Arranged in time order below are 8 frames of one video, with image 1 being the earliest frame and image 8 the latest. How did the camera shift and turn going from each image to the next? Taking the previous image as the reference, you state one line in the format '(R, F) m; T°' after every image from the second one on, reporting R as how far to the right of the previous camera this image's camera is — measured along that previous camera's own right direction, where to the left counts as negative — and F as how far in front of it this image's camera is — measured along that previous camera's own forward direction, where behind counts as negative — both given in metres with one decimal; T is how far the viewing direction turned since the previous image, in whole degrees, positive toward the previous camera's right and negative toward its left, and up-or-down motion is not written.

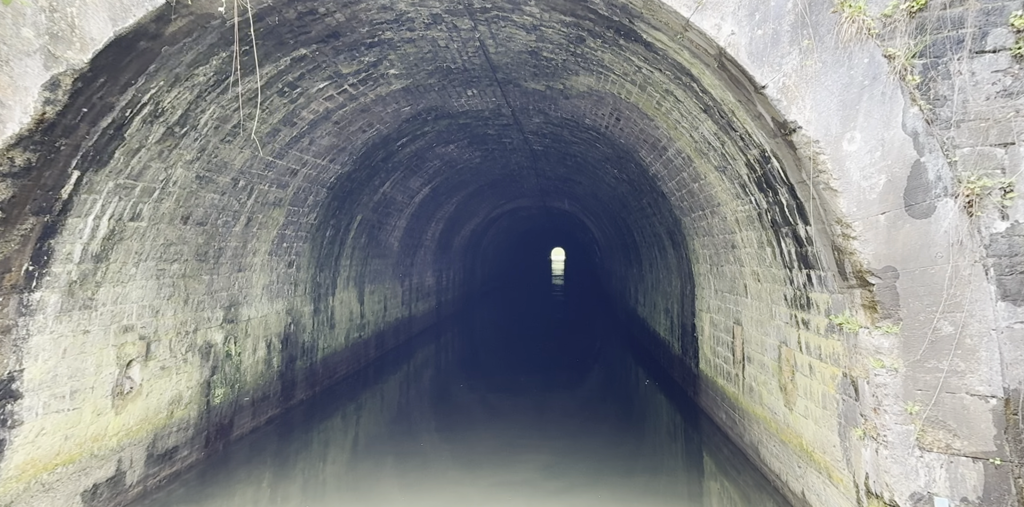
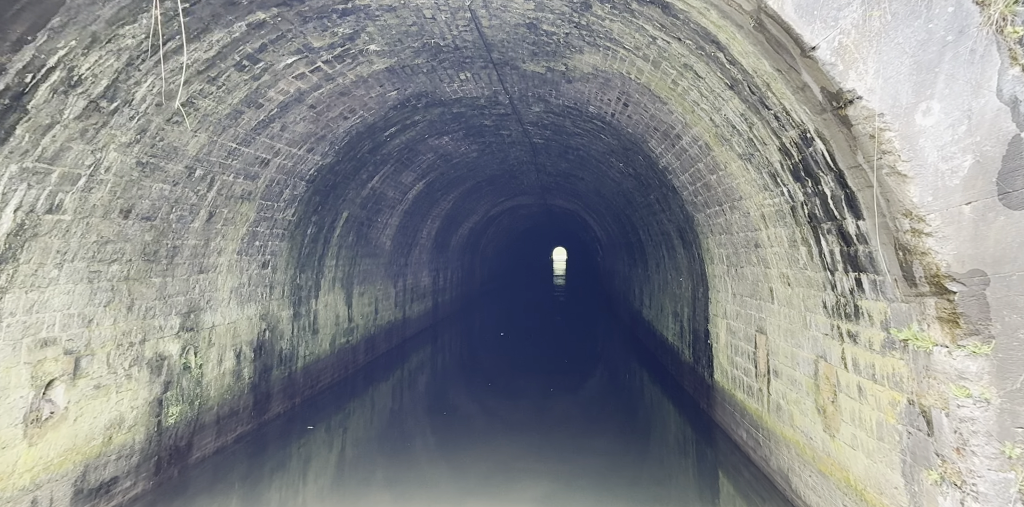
(0.0, +0.5) m; 0°
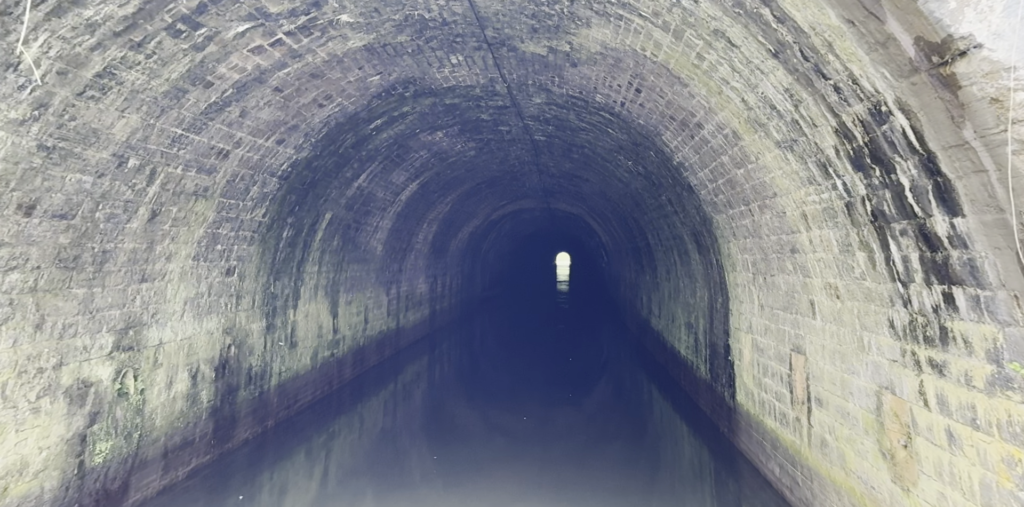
(+0.1, +0.6) m; 0°
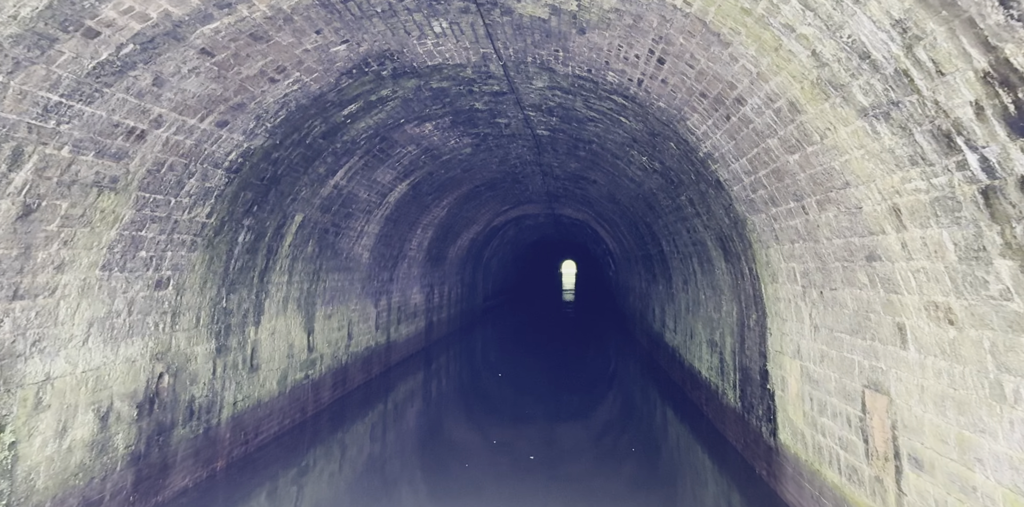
(+0.1, +0.9) m; -1°
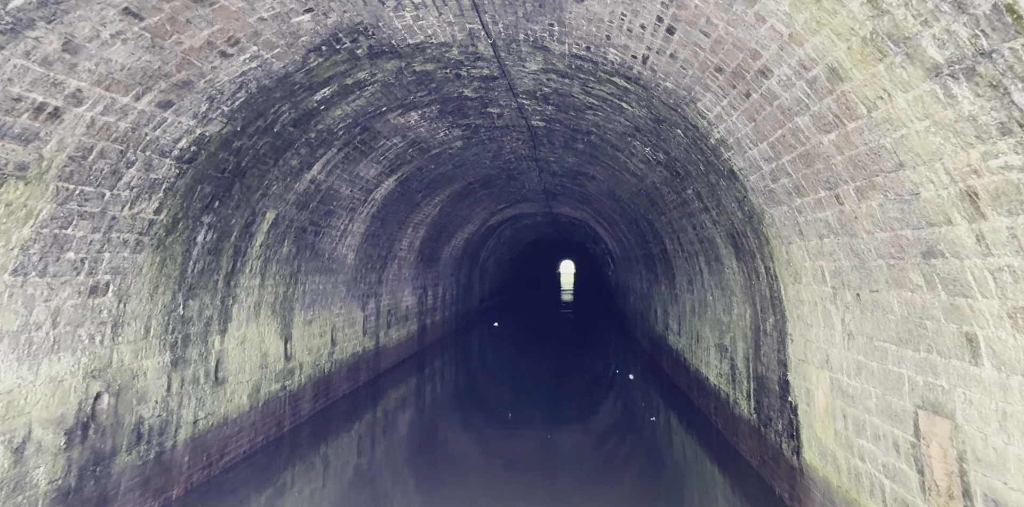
(+0.1, +0.5) m; 0°
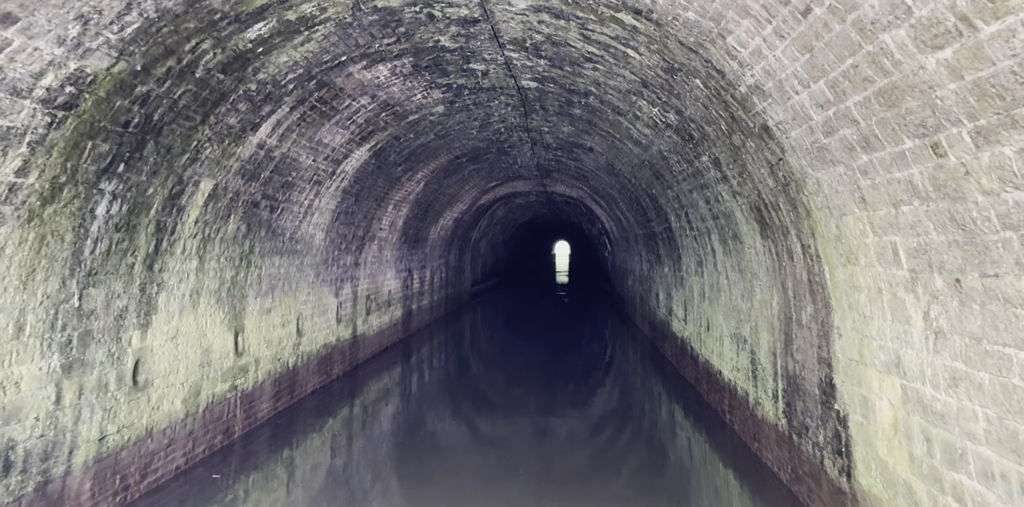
(+0.1, +0.9) m; +1°
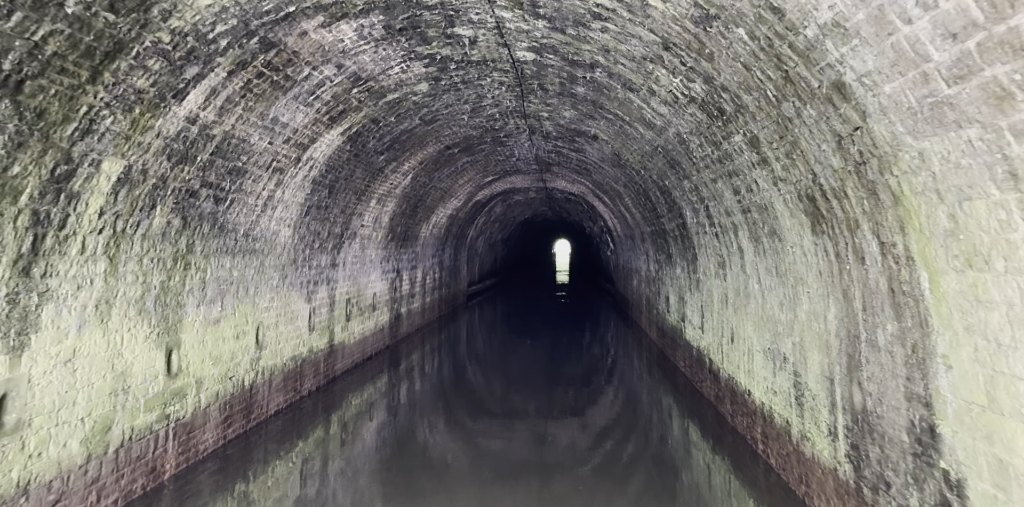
(+0.1, +1.0) m; 0°
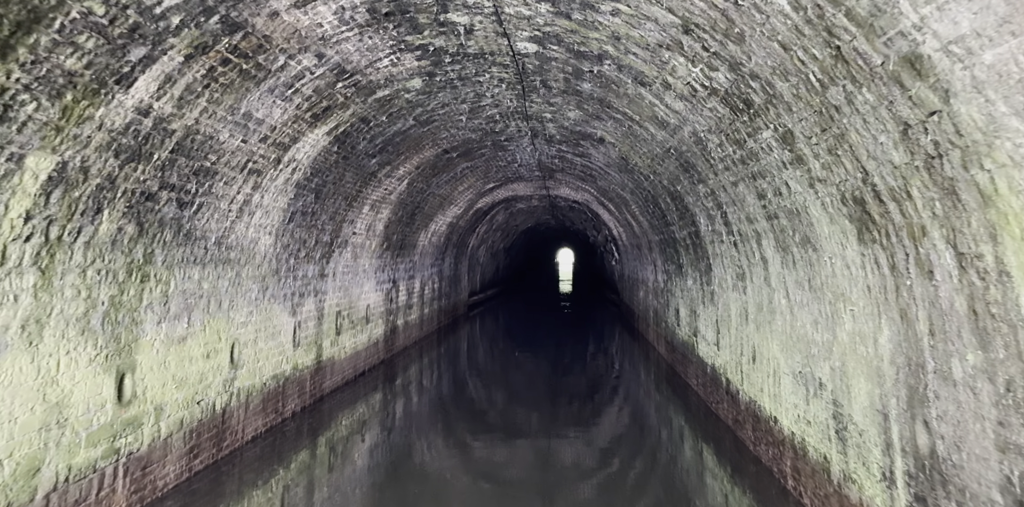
(0.0, +0.6) m; 0°
